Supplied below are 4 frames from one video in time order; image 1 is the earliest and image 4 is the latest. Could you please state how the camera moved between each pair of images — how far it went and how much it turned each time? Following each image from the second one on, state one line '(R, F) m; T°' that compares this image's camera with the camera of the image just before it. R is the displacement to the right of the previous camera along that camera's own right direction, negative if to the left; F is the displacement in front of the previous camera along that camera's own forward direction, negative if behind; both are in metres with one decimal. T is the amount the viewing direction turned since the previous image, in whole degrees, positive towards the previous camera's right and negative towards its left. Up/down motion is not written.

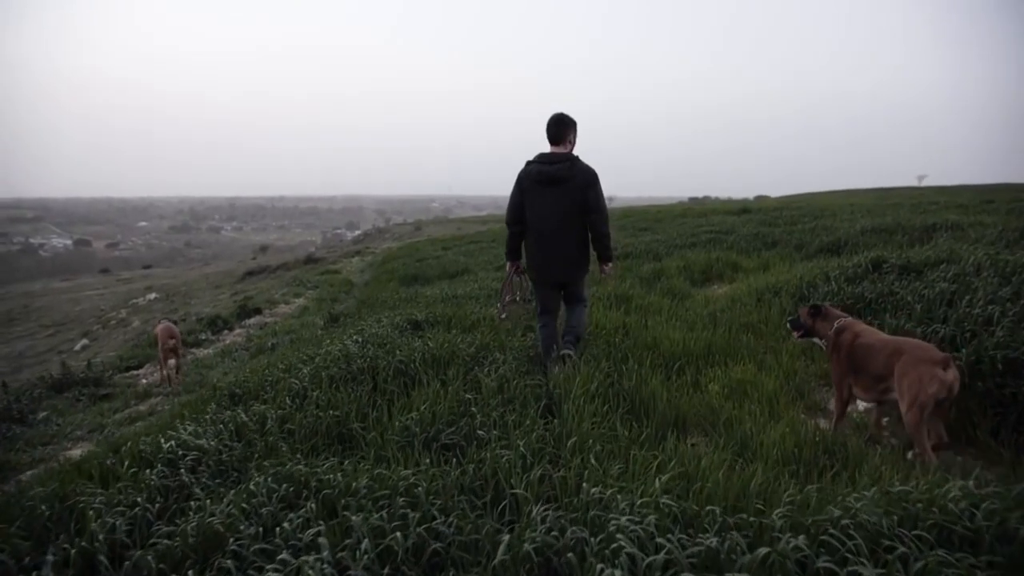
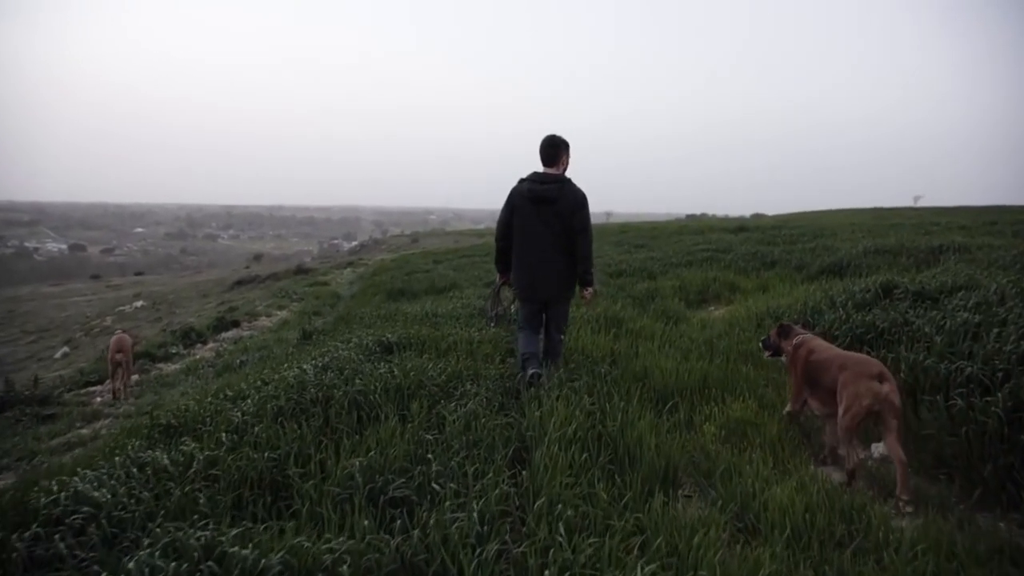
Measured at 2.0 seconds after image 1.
(+0.2, +0.7) m; 0°
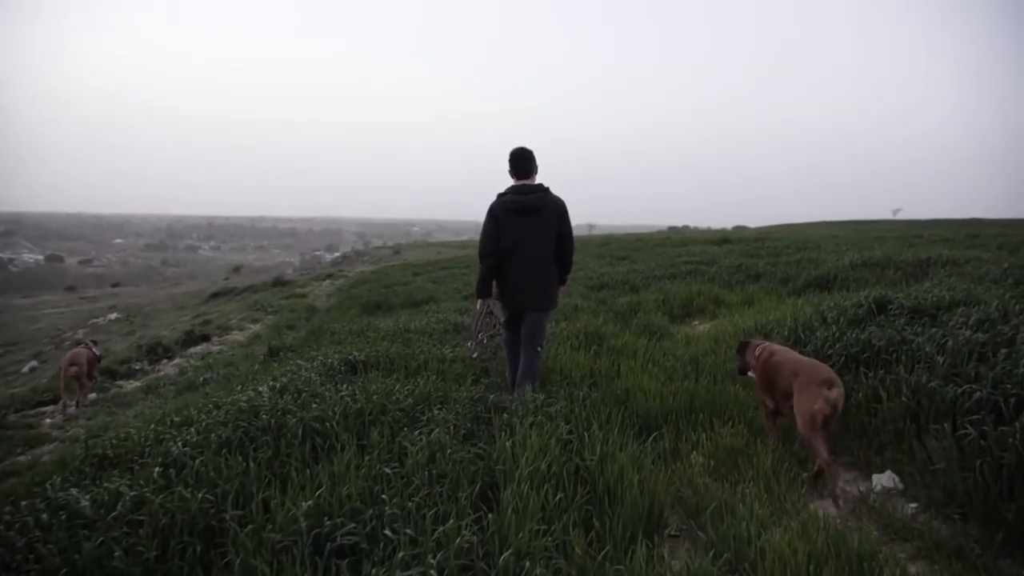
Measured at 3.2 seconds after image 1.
(+0.1, +0.4) m; +1°
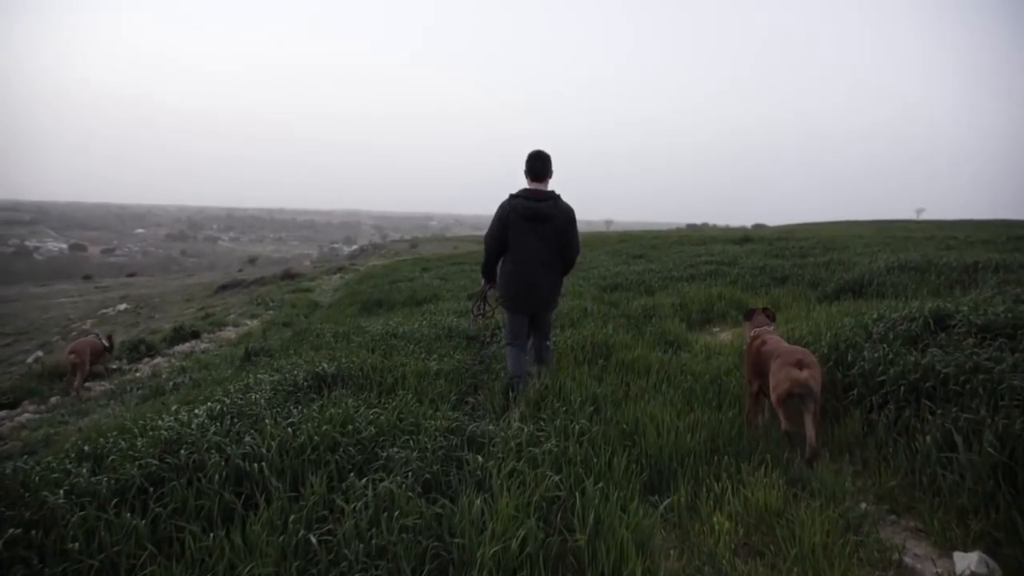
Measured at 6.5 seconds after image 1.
(+0.2, +1.0) m; -1°
